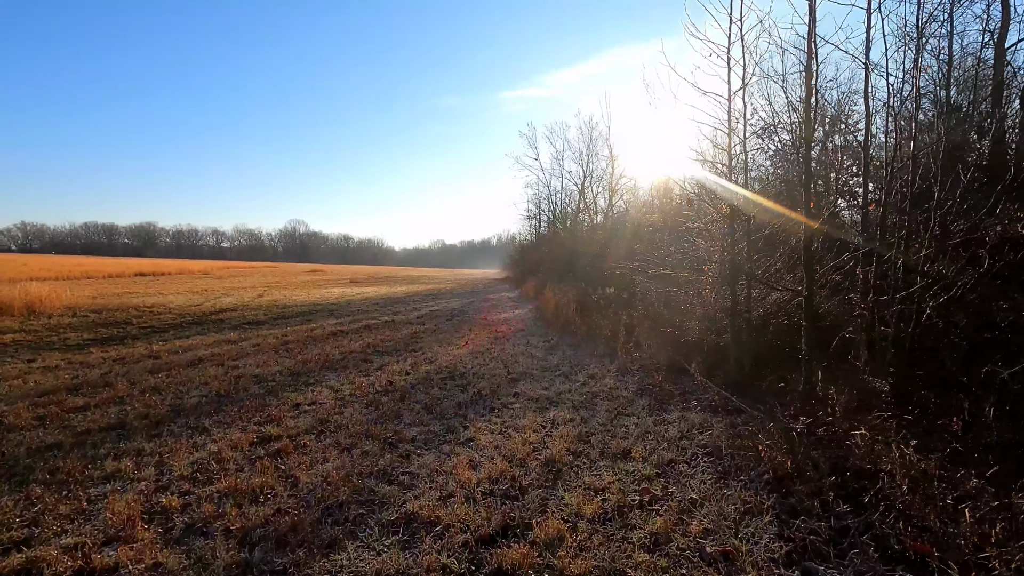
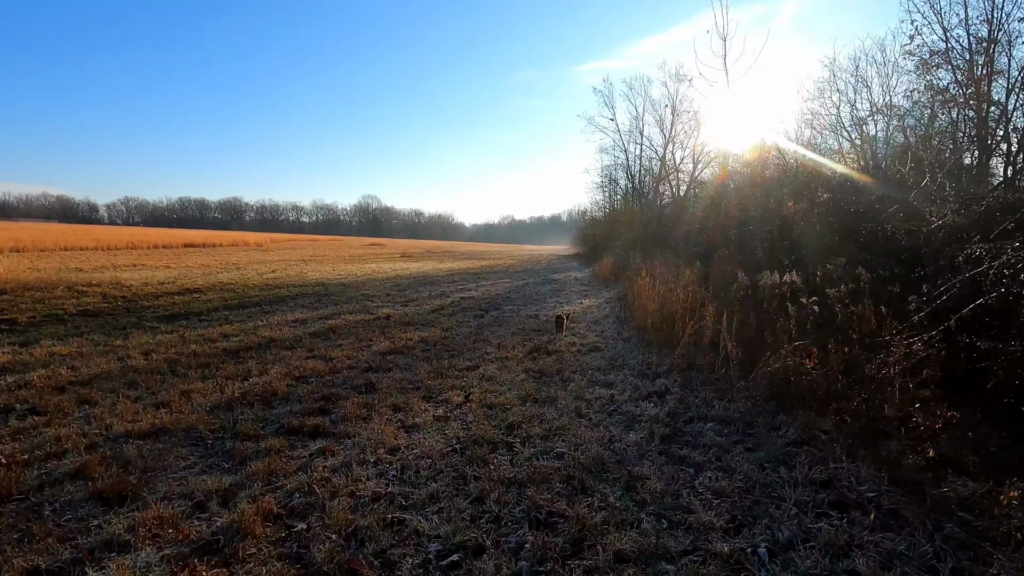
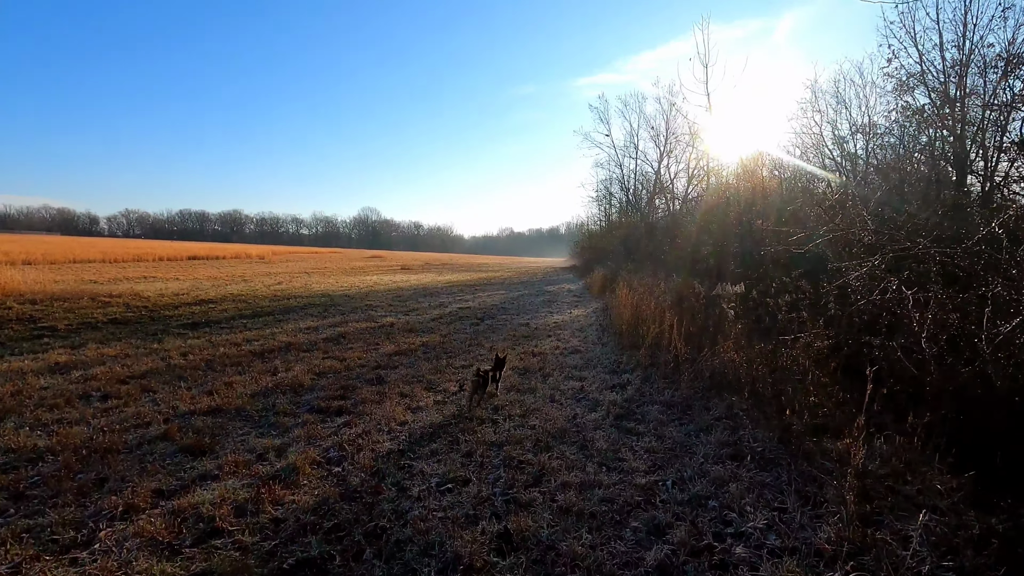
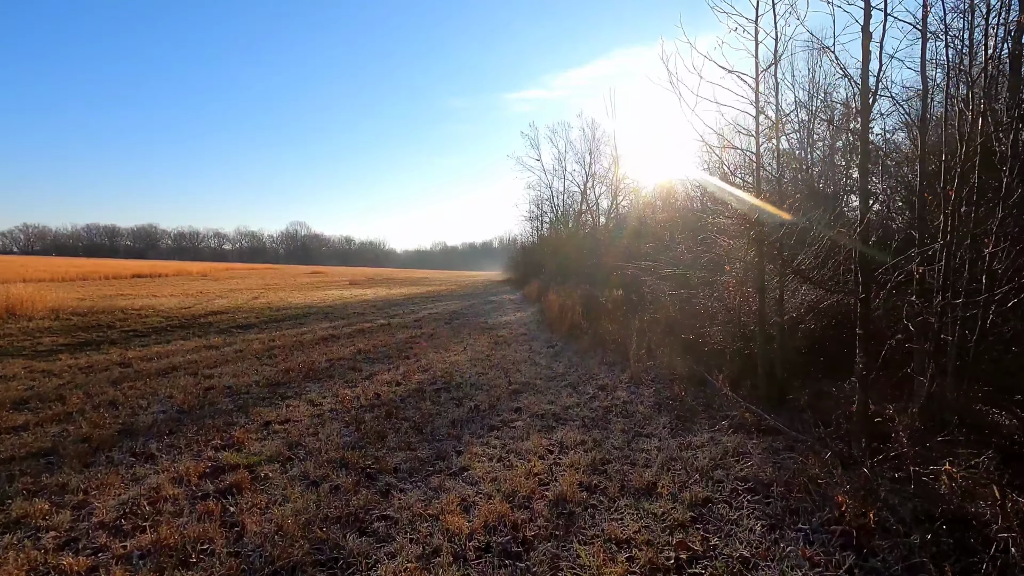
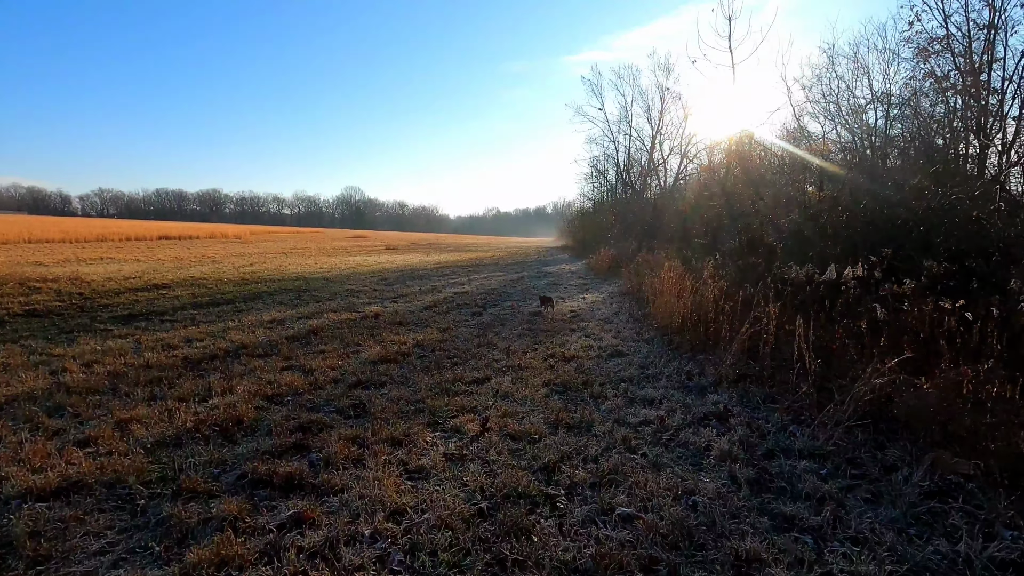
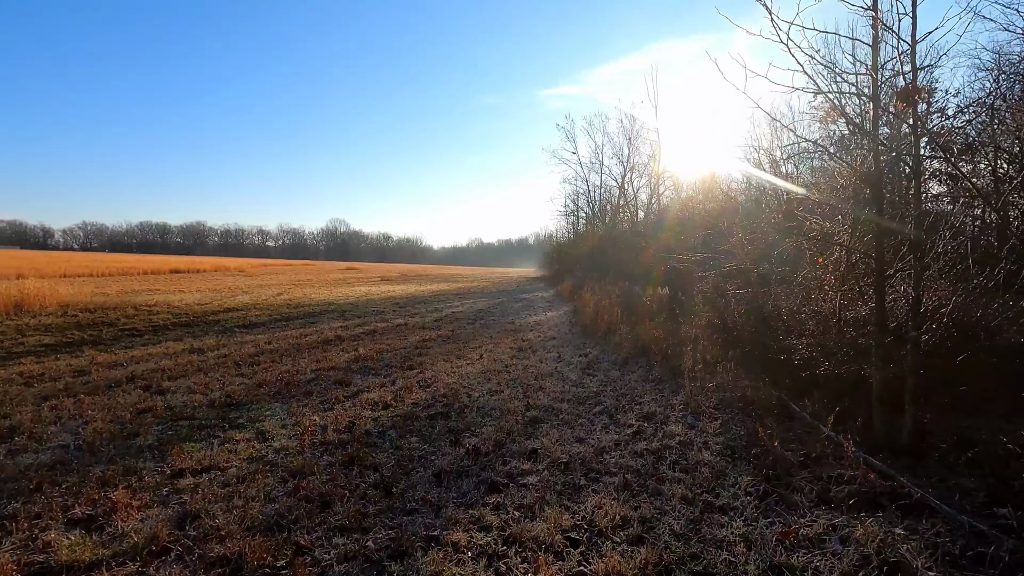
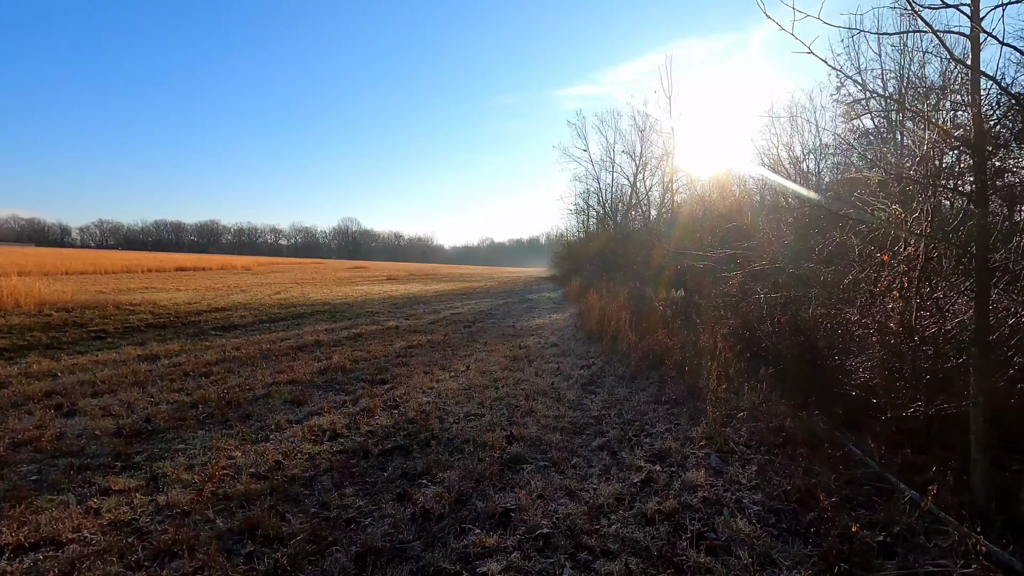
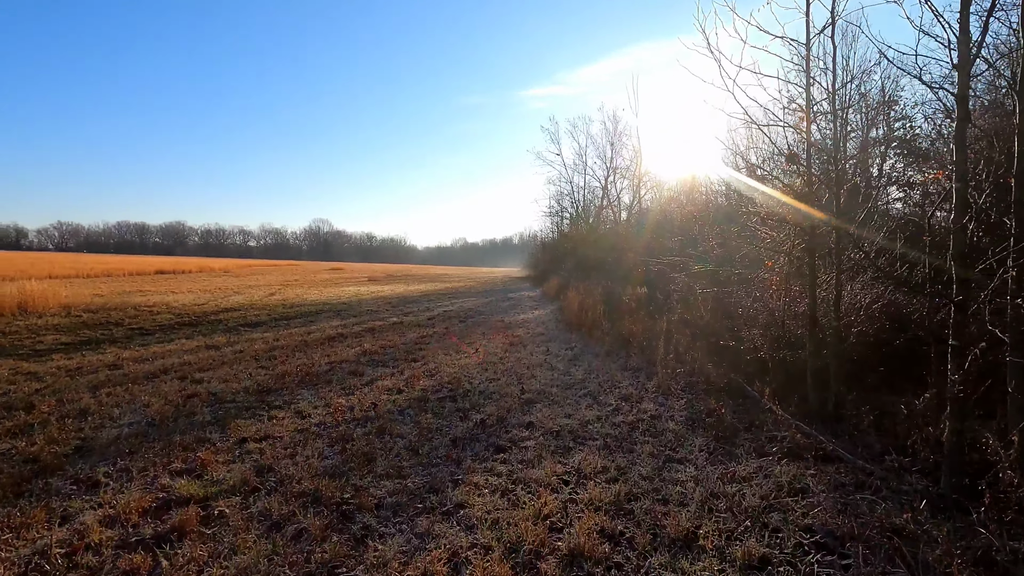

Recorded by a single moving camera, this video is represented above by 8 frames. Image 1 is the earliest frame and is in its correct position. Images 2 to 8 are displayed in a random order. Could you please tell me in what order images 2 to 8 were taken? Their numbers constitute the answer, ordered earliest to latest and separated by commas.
4, 8, 6, 7, 3, 2, 5
